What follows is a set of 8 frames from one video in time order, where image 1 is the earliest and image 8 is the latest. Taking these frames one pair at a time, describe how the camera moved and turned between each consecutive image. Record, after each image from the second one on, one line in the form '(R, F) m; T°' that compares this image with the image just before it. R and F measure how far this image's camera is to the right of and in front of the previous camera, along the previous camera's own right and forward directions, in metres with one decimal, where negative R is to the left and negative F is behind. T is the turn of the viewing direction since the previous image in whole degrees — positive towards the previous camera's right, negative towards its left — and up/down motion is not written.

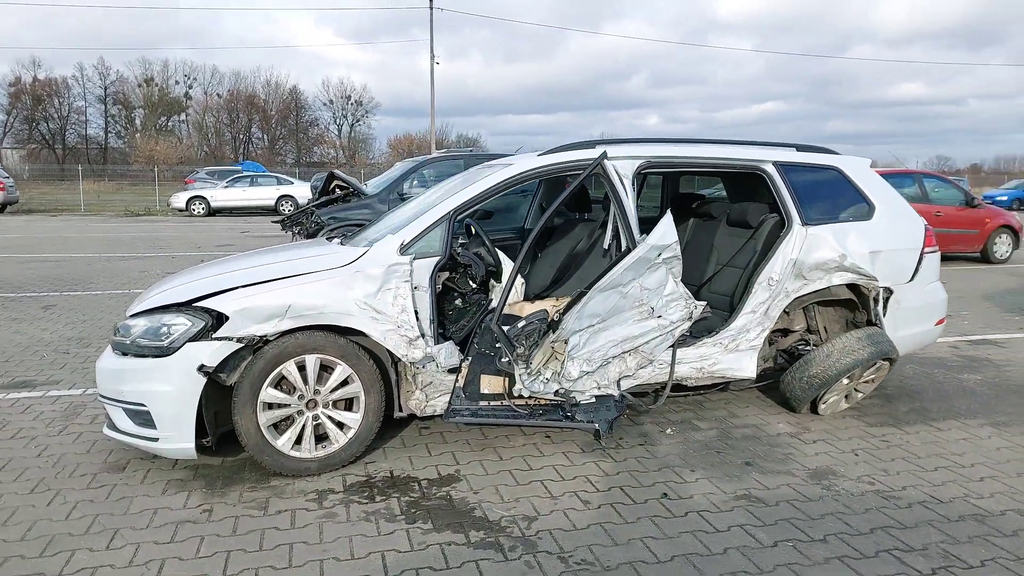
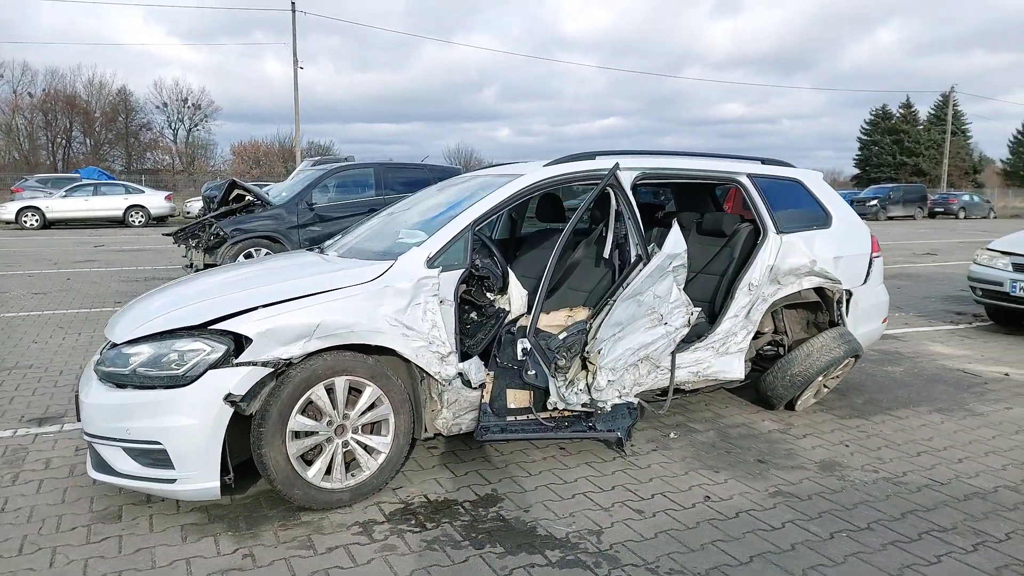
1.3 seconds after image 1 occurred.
(-0.9, +0.2) m; +11°
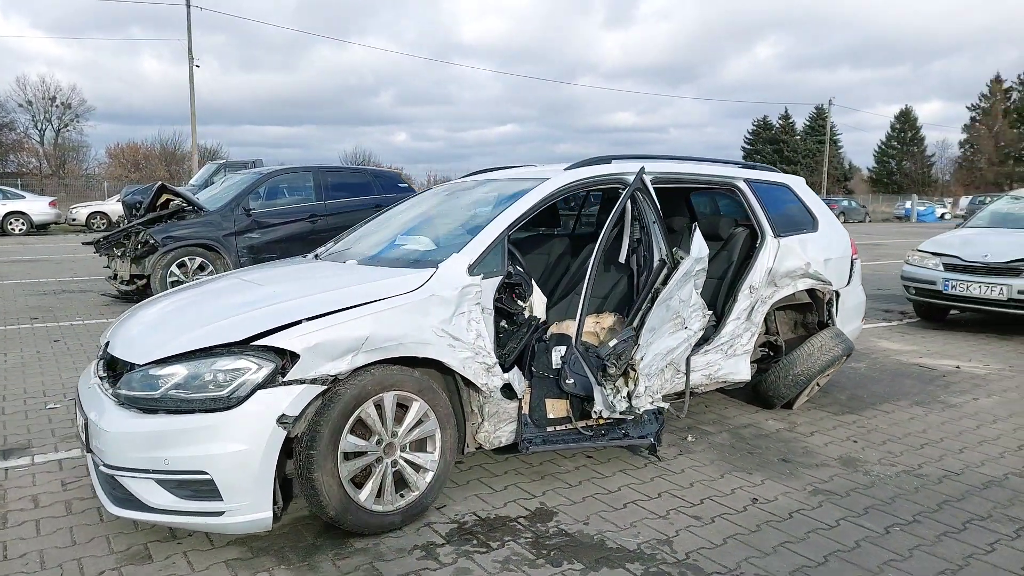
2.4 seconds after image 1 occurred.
(-0.7, +0.2) m; +8°
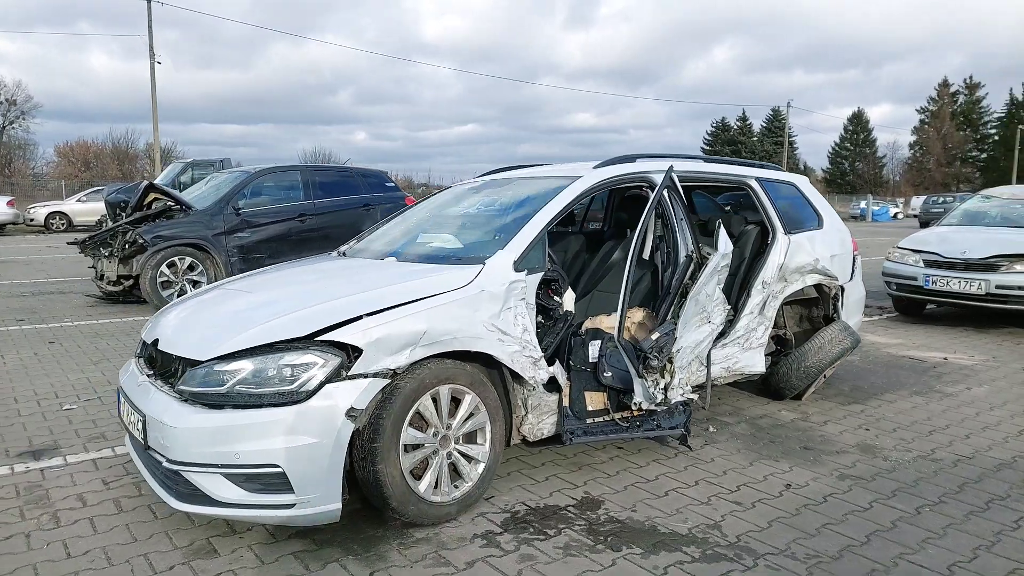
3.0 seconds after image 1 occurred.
(-0.4, -0.1) m; +3°
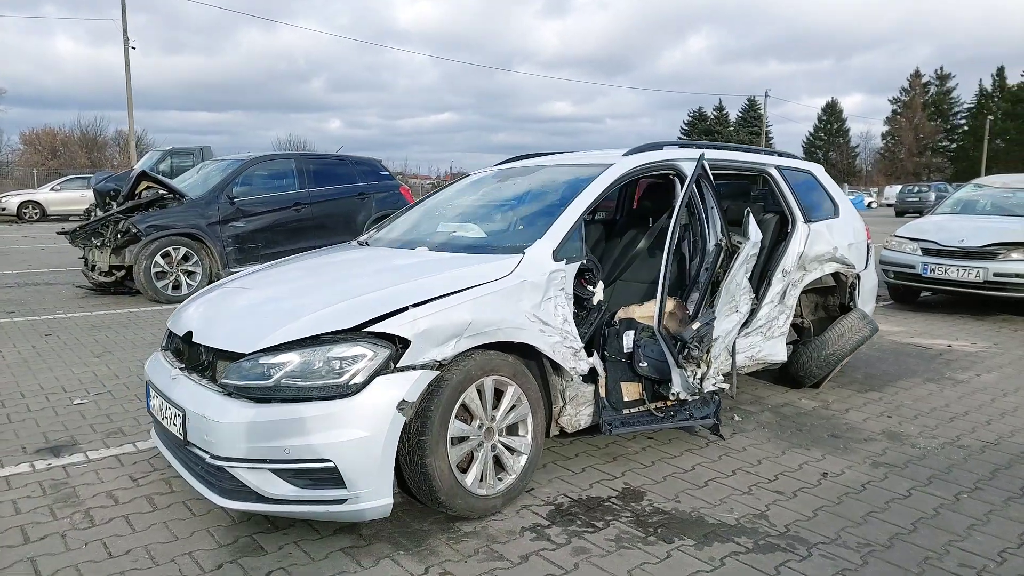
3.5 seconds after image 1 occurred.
(-0.3, +0.1) m; +2°
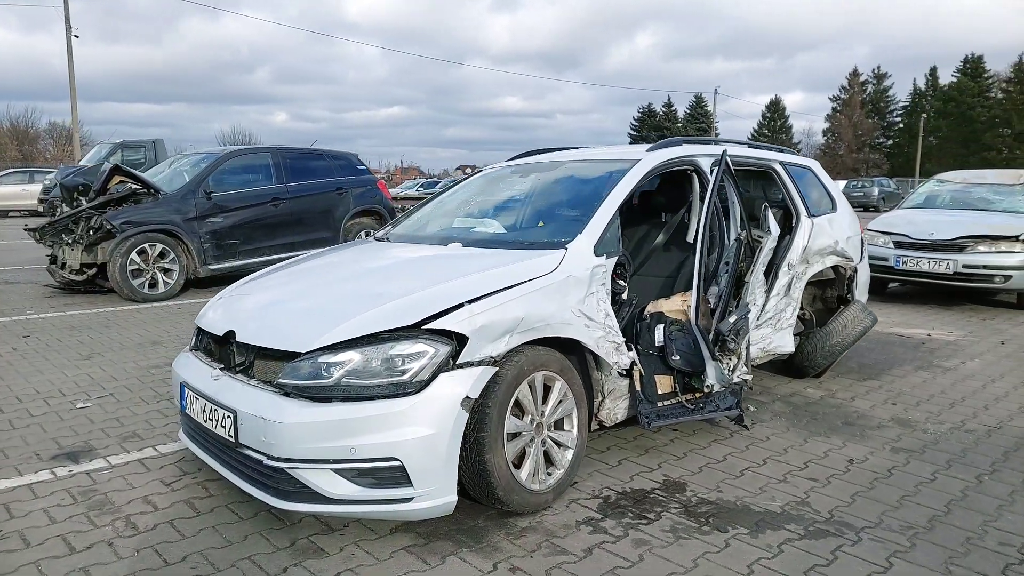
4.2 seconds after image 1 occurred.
(-0.4, 0.0) m; +4°
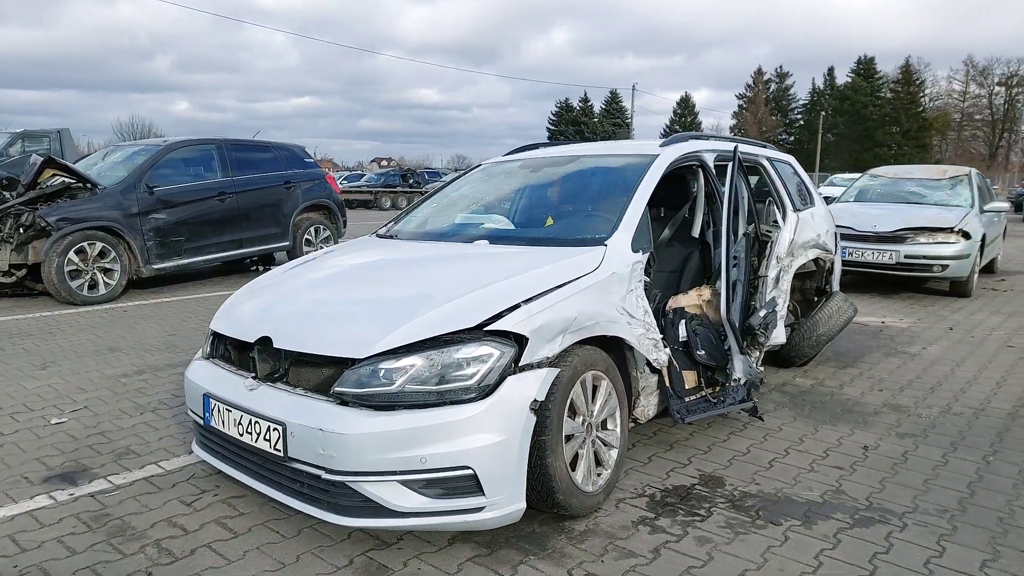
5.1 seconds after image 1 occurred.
(-0.6, +0.1) m; +6°
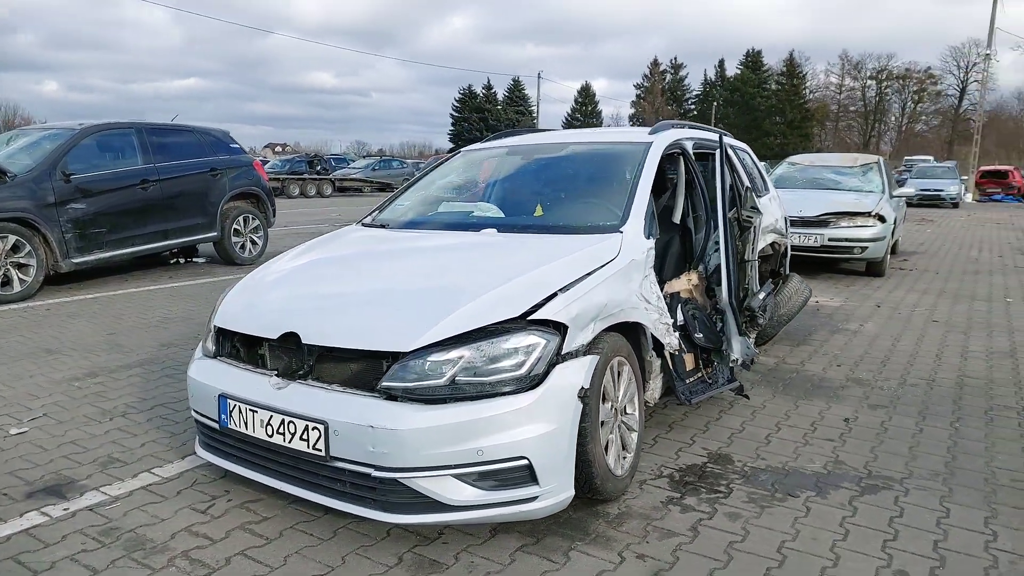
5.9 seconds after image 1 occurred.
(-0.5, +0.1) m; +7°
